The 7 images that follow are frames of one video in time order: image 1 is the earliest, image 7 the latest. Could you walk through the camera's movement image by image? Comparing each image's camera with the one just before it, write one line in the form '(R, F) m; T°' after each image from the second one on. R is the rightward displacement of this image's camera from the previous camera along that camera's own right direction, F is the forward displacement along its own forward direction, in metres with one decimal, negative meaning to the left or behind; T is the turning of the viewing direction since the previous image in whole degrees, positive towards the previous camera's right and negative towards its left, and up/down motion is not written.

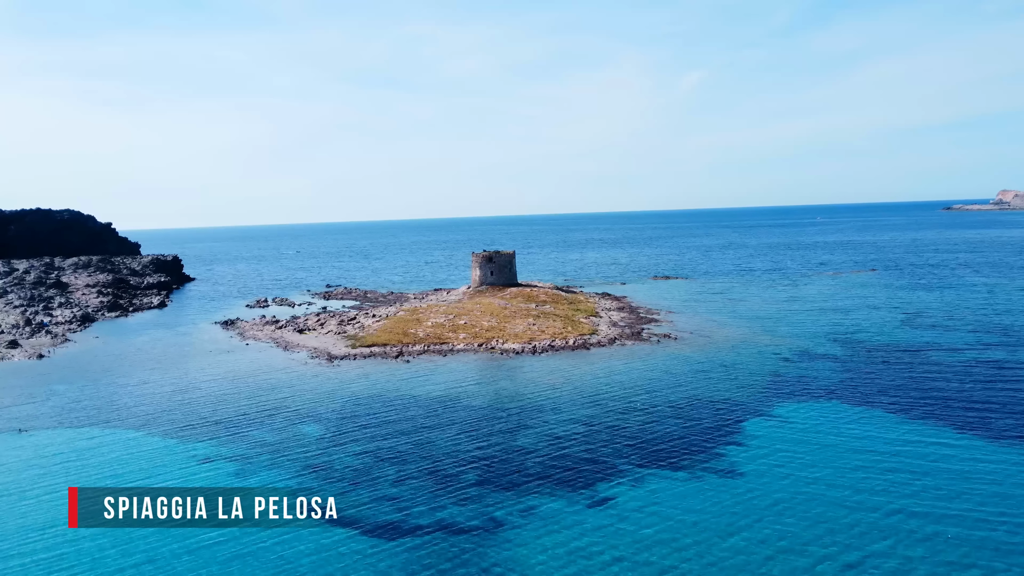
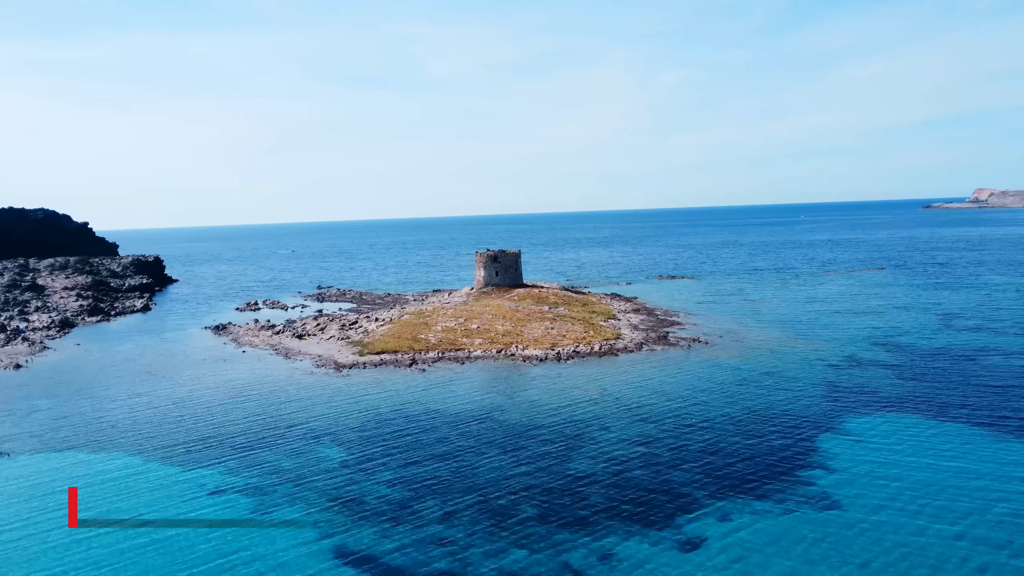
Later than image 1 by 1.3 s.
(-3.0, +3.6) m; +1°
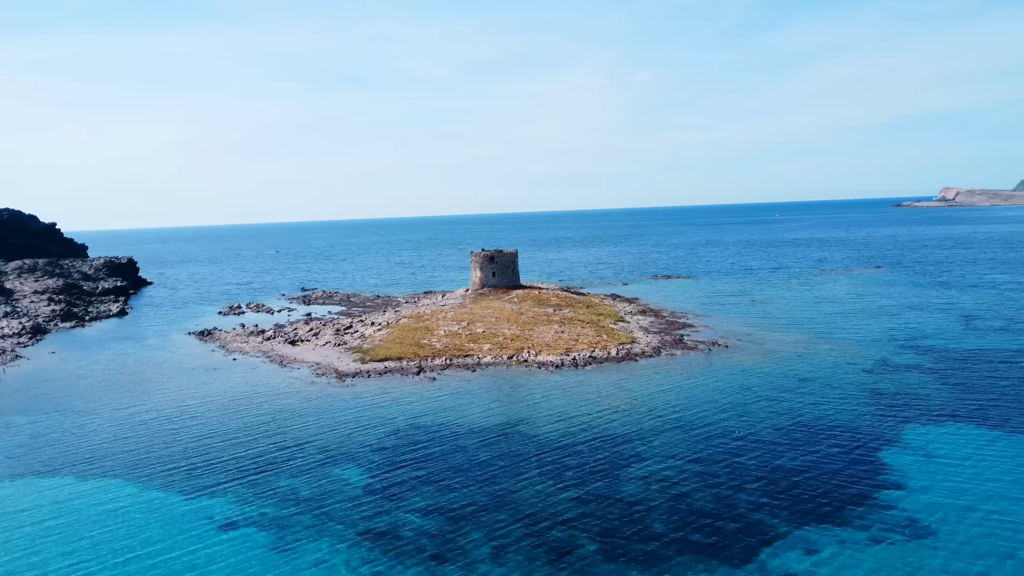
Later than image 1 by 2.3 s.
(-2.6, +2.6) m; +2°
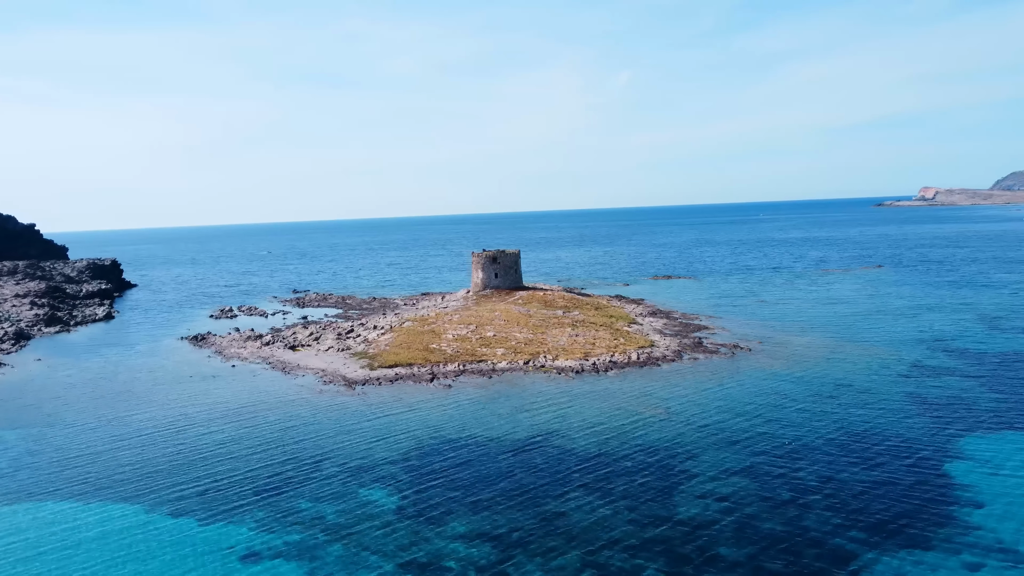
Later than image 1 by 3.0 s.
(-2.2, +1.9) m; +1°
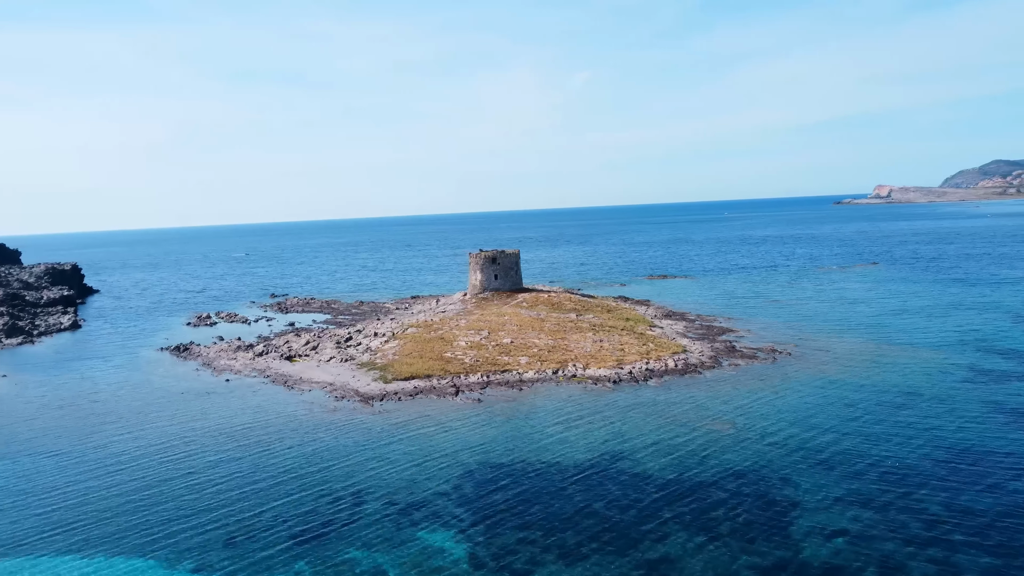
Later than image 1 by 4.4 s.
(-4.0, +3.5) m; +3°
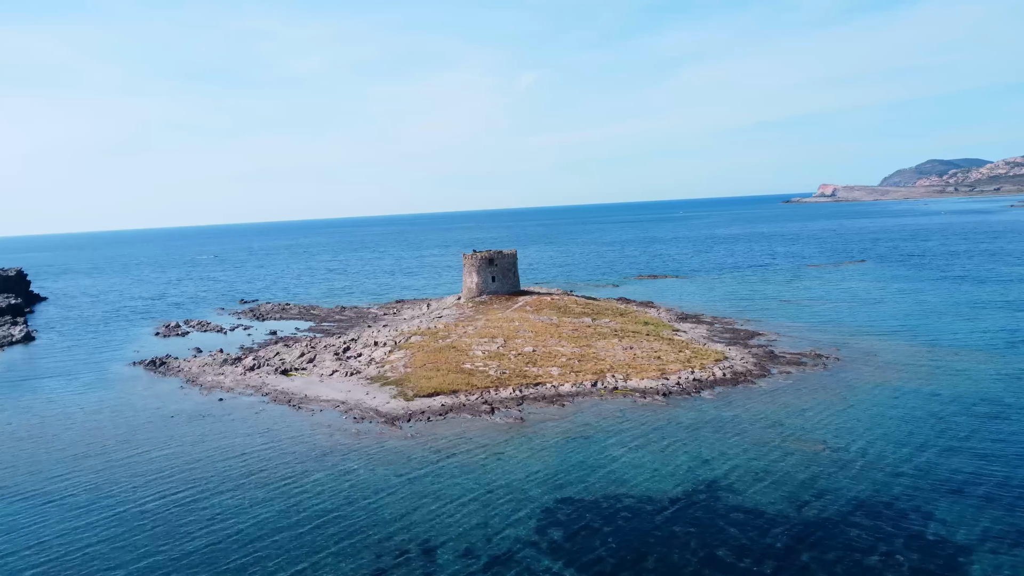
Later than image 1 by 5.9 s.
(-4.7, +3.9) m; +4°
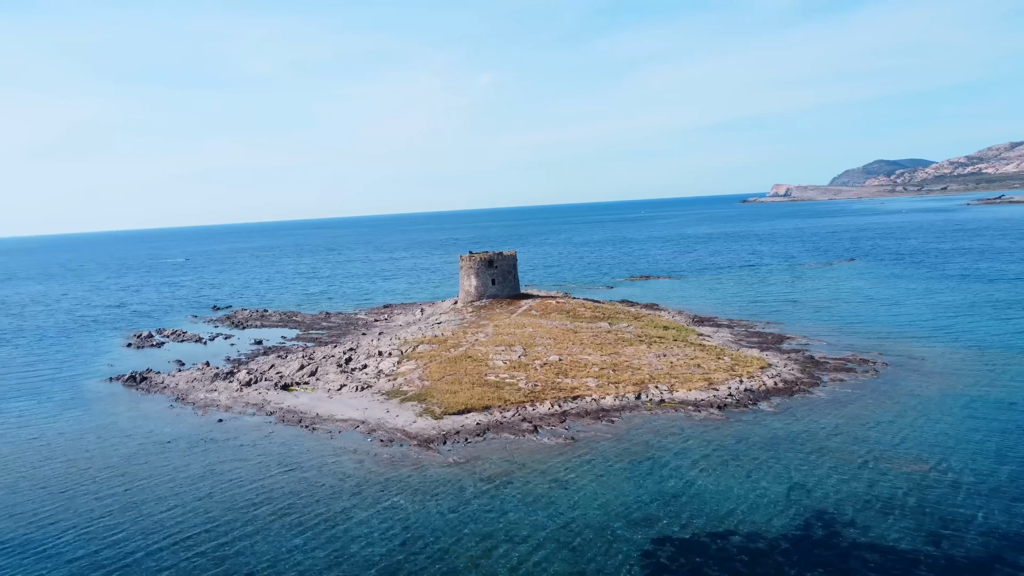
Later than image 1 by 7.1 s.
(-4.3, +3.3) m; +3°
